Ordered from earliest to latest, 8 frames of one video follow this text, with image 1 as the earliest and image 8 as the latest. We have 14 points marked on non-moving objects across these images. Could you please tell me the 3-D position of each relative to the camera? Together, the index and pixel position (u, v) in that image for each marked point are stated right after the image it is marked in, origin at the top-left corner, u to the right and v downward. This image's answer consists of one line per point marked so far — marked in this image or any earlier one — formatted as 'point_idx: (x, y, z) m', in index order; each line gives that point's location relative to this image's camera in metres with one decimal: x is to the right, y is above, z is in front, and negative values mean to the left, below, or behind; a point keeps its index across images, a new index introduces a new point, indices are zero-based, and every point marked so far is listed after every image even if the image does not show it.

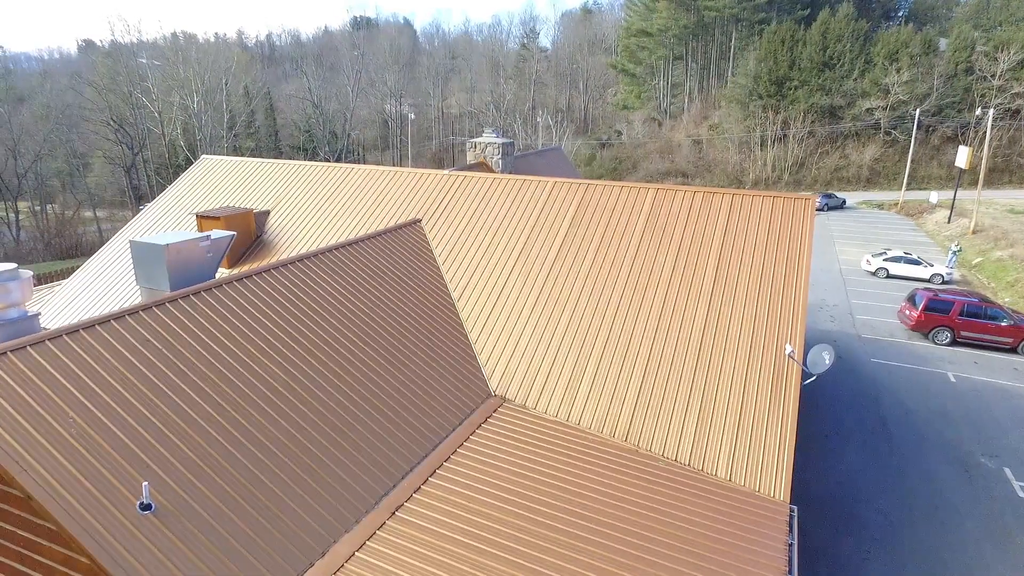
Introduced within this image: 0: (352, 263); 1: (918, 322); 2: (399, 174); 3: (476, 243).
0: (-2.8, +0.5, +9.5) m
1: (+12.6, -1.1, +17.1) m
2: (-2.7, +2.7, +12.9) m
3: (-0.7, +0.9, +11.0) m
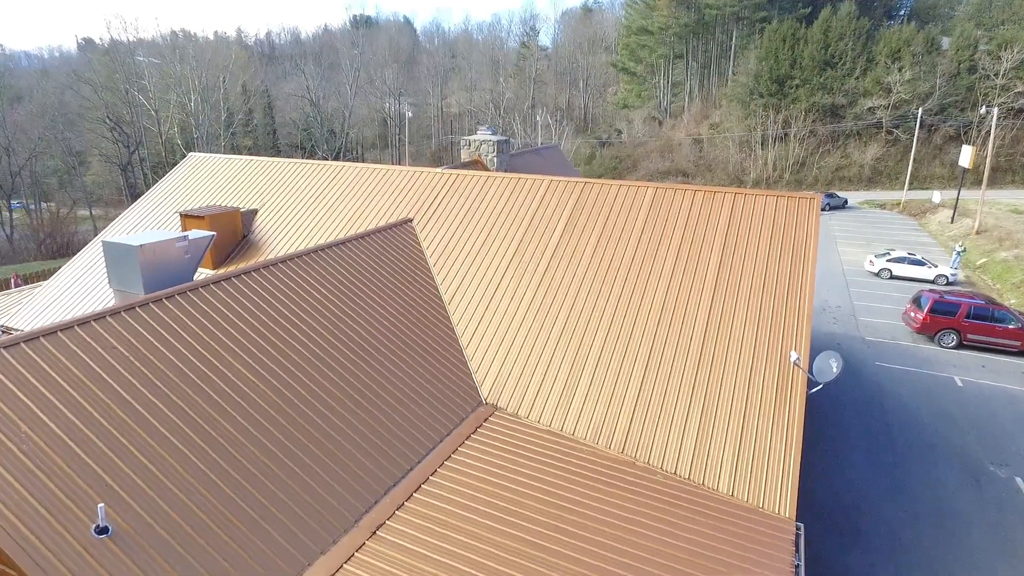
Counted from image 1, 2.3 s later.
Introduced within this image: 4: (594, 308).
0: (-2.9, +0.4, +9.2) m
1: (+12.5, -1.1, +16.8) m
2: (-2.8, +2.6, +12.6) m
3: (-0.8, +0.9, +10.7) m
4: (+1.3, -0.3, +9.0) m
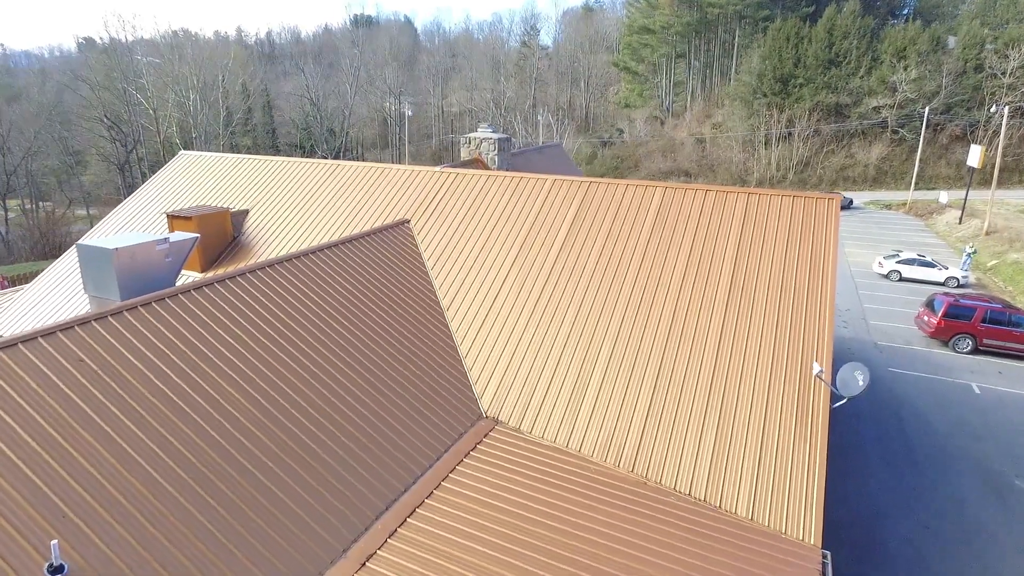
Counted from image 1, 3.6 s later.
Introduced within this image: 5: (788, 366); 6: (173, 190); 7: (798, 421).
0: (-2.8, +0.4, +8.7) m
1: (+12.6, -1.2, +16.3) m
2: (-2.7, +2.6, +12.1) m
3: (-0.8, +0.8, +10.2) m
4: (+1.4, -0.4, +8.5) m
5: (+3.7, -1.0, +7.4) m
6: (-8.0, +2.3, +12.9) m
7: (+3.6, -1.6, +6.8) m
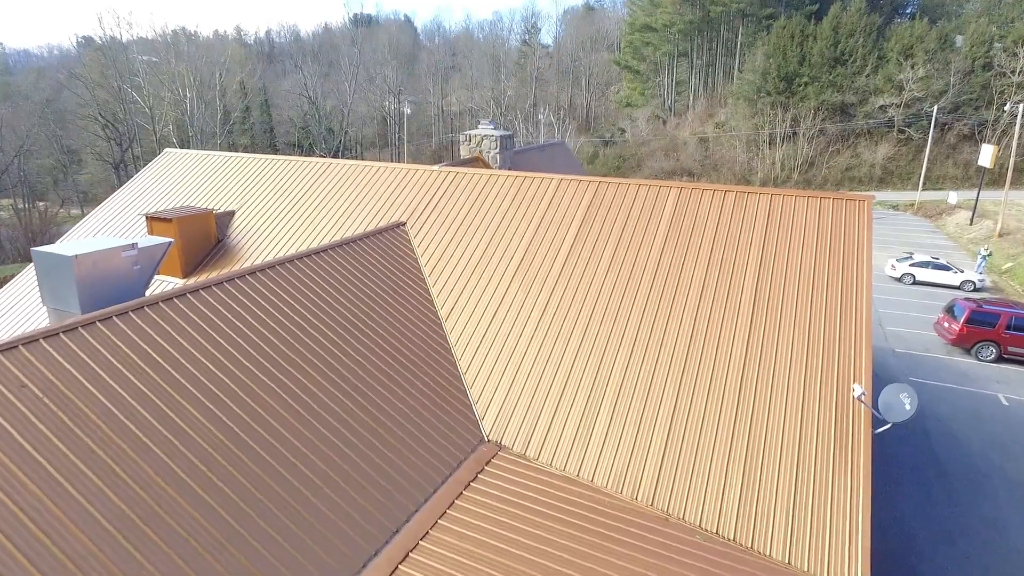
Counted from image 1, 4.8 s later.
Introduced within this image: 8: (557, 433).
0: (-2.8, +0.2, +8.0) m
1: (+12.6, -1.4, +15.6) m
2: (-2.7, +2.4, +11.4) m
3: (-0.7, +0.7, +9.5) m
4: (+1.4, -0.5, +7.8) m
5: (+3.7, -1.2, +6.6) m
6: (-7.9, +2.2, +12.2) m
7: (+3.6, -1.8, +6.1) m
8: (+0.6, -1.8, +6.9) m
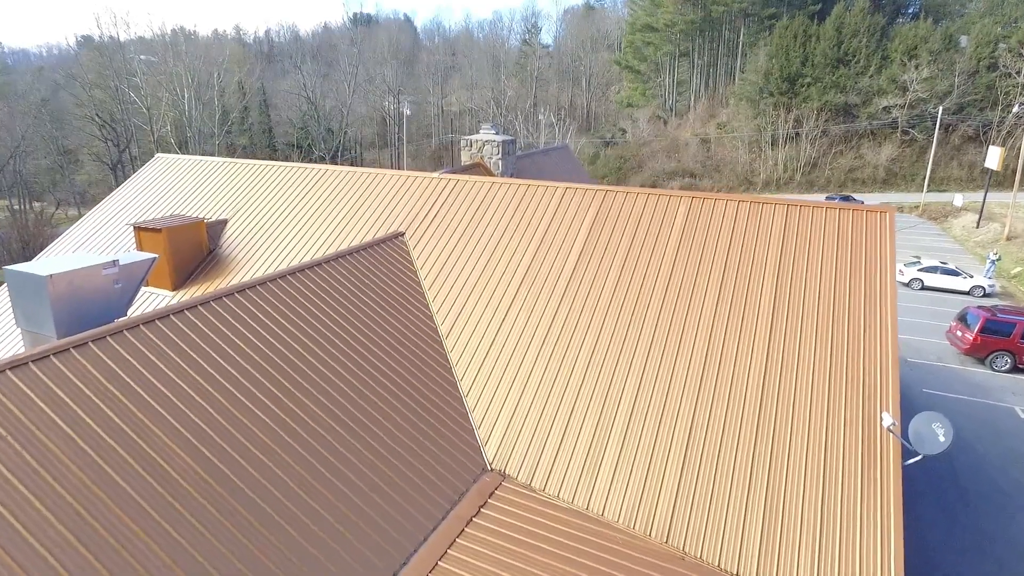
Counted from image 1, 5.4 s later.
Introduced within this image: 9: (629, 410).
0: (-2.7, 0.0, +7.6) m
1: (+12.7, -1.6, +15.2) m
2: (-2.6, +2.2, +11.0) m
3: (-0.7, +0.4, +9.1) m
4: (+1.5, -0.8, +7.4) m
5: (+3.8, -1.4, +6.2) m
6: (-7.8, +1.9, +11.8) m
7: (+3.7, -2.0, +5.7) m
8: (+0.6, -2.0, +6.5) m
9: (+1.4, -1.5, +6.7) m
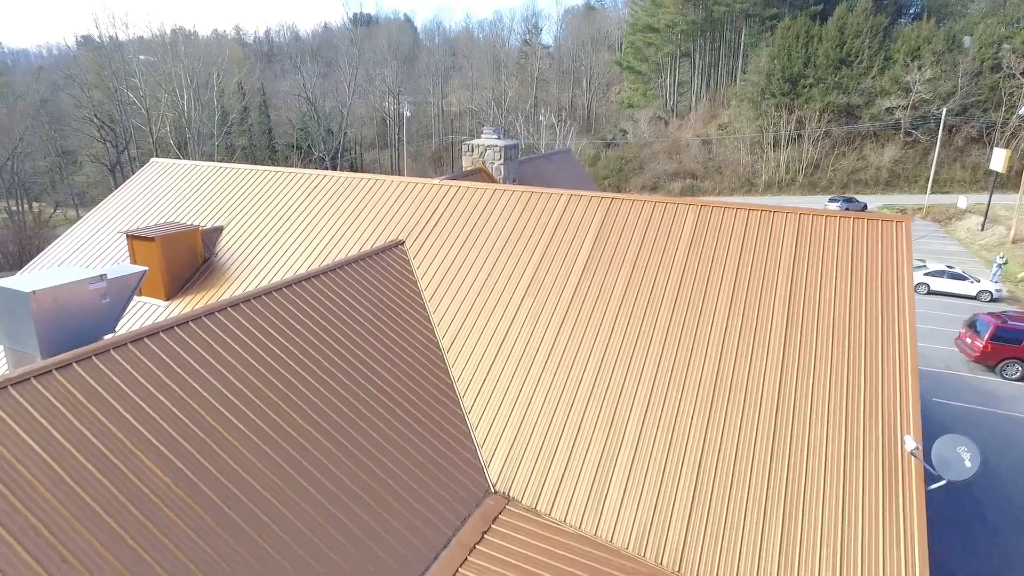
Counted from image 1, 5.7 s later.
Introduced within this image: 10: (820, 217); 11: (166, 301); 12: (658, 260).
0: (-2.7, -0.2, +7.3) m
1: (+12.7, -1.8, +14.9) m
2: (-2.6, +2.0, +10.7) m
3: (-0.6, +0.3, +8.8) m
4: (+1.5, -0.9, +7.1) m
5: (+3.8, -1.6, +6.0) m
6: (-7.8, +1.8, +11.5) m
7: (+3.7, -2.2, +5.5) m
8: (+0.7, -2.2, +6.2) m
9: (+1.5, -1.7, +6.5) m
10: (+4.4, +1.0, +8.0) m
11: (-6.0, -0.2, +9.6) m
12: (+2.2, +0.4, +8.2) m
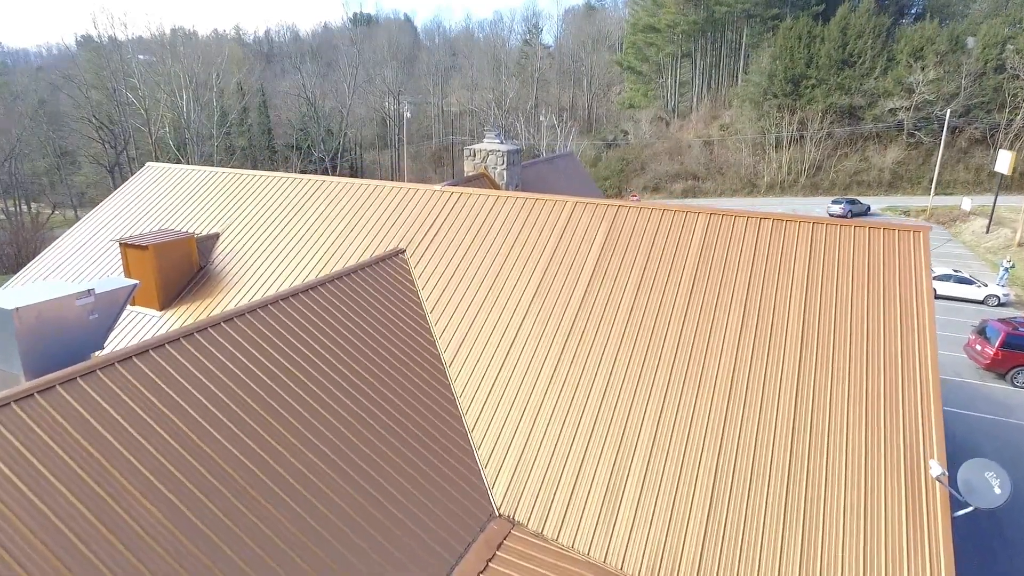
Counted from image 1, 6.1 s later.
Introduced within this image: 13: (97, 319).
0: (-2.6, -0.3, +7.1) m
1: (+12.8, -1.9, +14.7) m
2: (-2.5, +1.9, +10.4) m
3: (-0.6, +0.1, +8.6) m
4: (+1.6, -1.1, +6.9) m
5: (+3.9, -1.7, +5.7) m
6: (-7.7, +1.6, +11.3) m
7: (+3.8, -2.4, +5.2) m
8: (+0.7, -2.4, +6.0) m
9: (+1.5, -1.8, +6.2) m
10: (+4.5, +0.9, +7.7) m
11: (-6.0, -0.4, +9.4) m
12: (+2.2, +0.2, +7.9) m
13: (-4.7, -0.3, +6.3) m
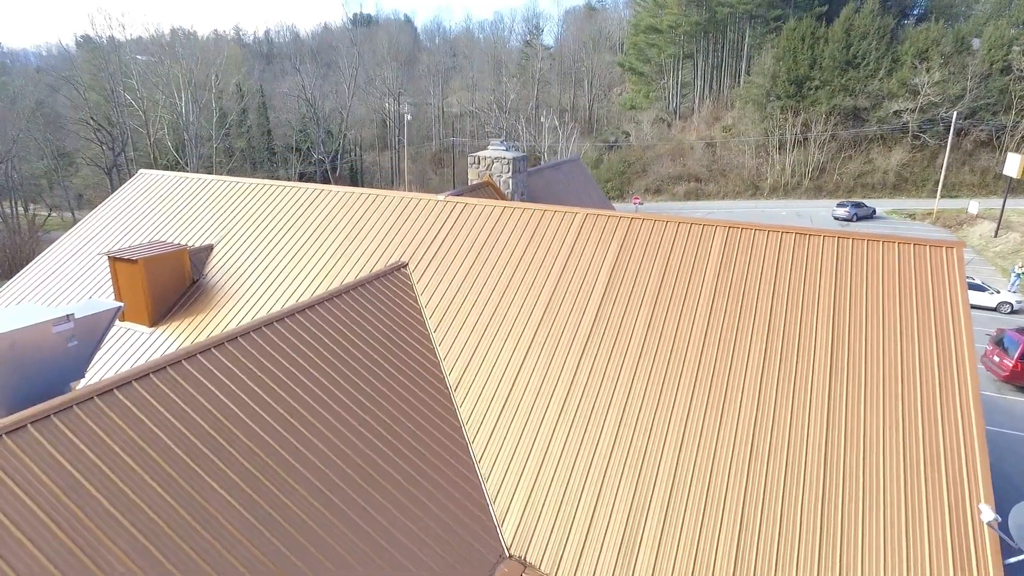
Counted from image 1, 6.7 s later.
0: (-2.5, -0.6, +6.6) m
1: (+12.9, -2.2, +14.2) m
2: (-2.4, +1.6, +10.0) m
3: (-0.5, -0.2, +8.1) m
4: (+1.7, -1.4, +6.5) m
5: (+4.0, -2.0, +5.3) m
6: (-7.6, +1.4, +10.9) m
7: (+3.9, -2.6, +4.8) m
8: (+0.8, -2.6, +5.5) m
9: (+1.7, -2.1, +5.8) m
10: (+4.6, +0.6, +7.3) m
11: (-5.9, -0.6, +8.9) m
12: (+2.3, 0.0, +7.5) m
13: (-4.5, -0.6, +5.9) m
